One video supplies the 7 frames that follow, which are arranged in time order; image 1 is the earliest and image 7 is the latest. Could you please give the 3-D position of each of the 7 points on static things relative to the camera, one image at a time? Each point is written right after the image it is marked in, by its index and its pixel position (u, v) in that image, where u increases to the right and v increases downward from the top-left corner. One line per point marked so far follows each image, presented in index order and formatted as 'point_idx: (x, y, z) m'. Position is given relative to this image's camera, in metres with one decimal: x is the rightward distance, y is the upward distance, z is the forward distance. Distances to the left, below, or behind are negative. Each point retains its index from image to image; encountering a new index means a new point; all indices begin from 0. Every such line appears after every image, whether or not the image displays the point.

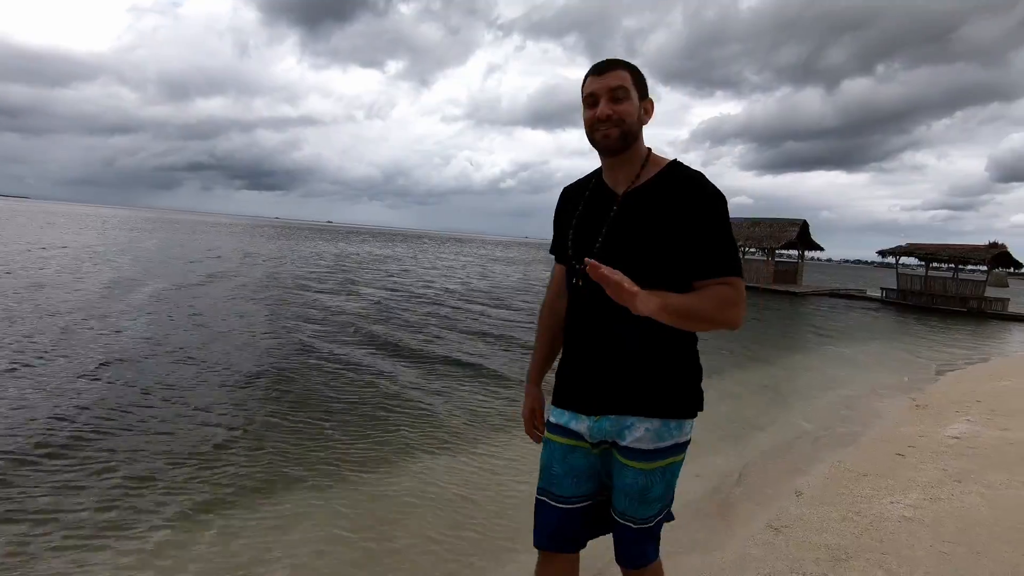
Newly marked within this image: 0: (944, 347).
0: (+13.2, -1.8, +16.8) m
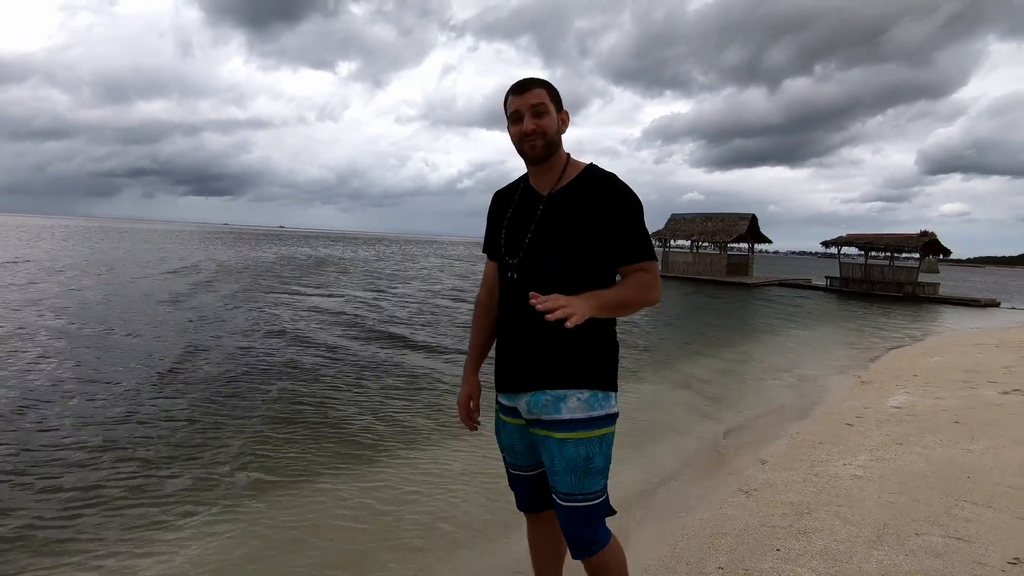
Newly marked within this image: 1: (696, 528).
0: (+12.2, -1.3, +18.1) m
1: (+1.6, -2.1, +4.8) m
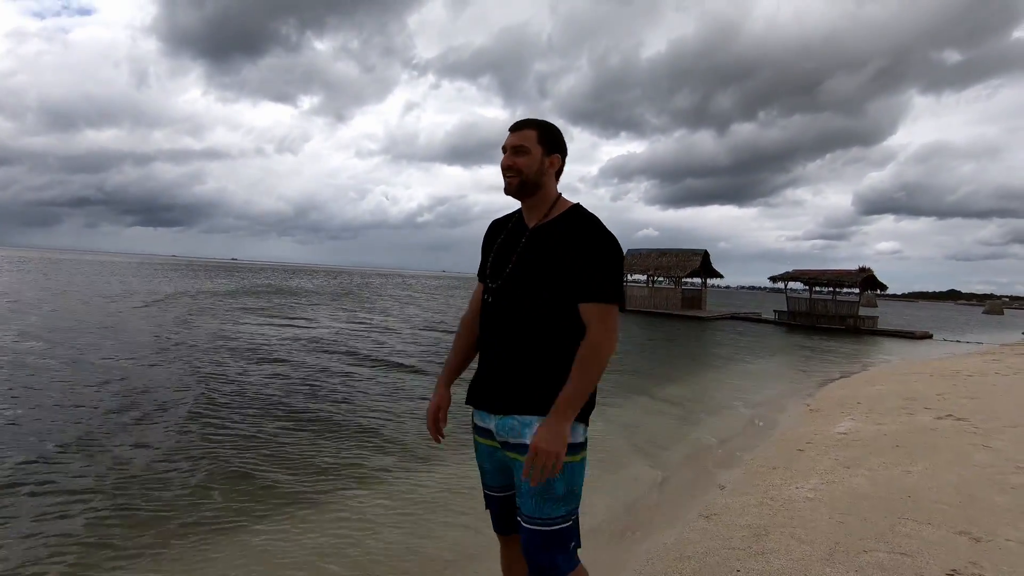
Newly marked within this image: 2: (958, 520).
0: (+10.9, -2.5, +19.0) m
1: (+1.3, -2.3, +4.9) m
2: (+4.2, -2.2, +5.2) m
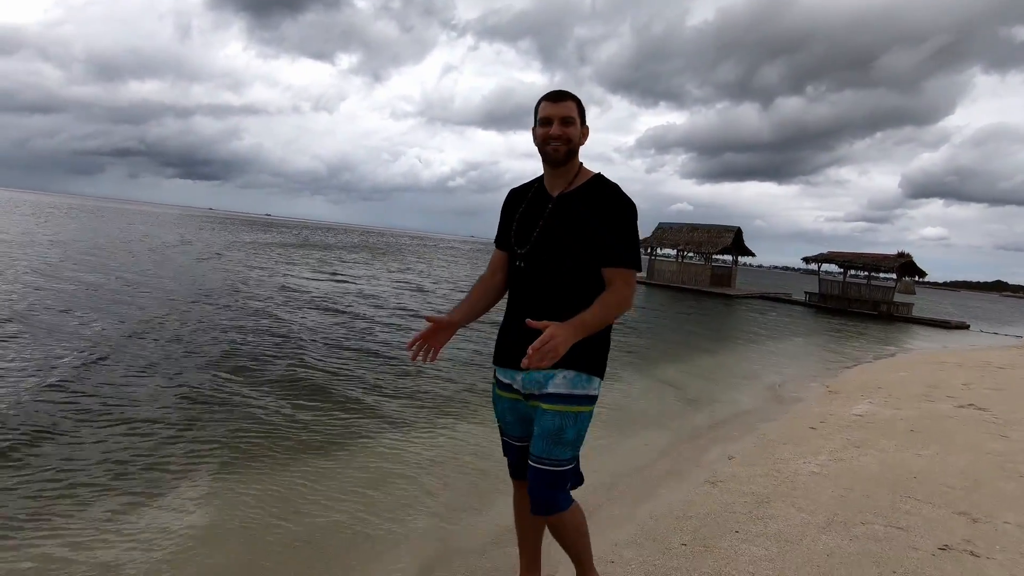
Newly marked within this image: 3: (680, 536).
0: (+11.7, -1.9, +18.8) m
1: (+1.4, -2.1, +5.2) m
2: (+4.3, -2.1, +5.3) m
3: (+1.4, -2.1, +4.6) m
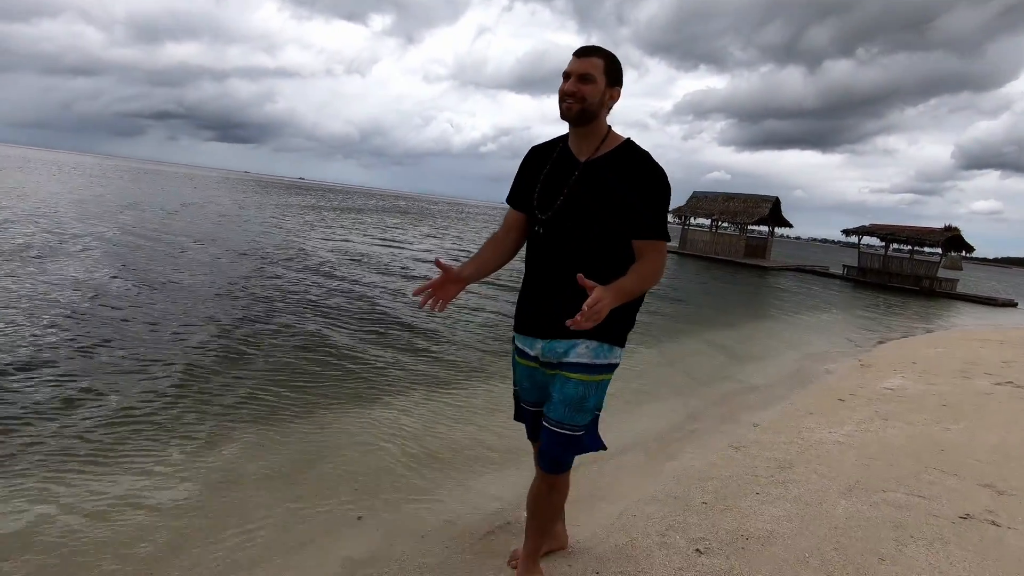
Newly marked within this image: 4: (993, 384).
0: (+12.7, -1.0, +18.4) m
1: (+1.7, -1.8, +5.3) m
2: (+4.6, -1.8, +5.4) m
3: (+1.6, -1.8, +4.8) m
4: (+7.9, -1.6, +9.1) m
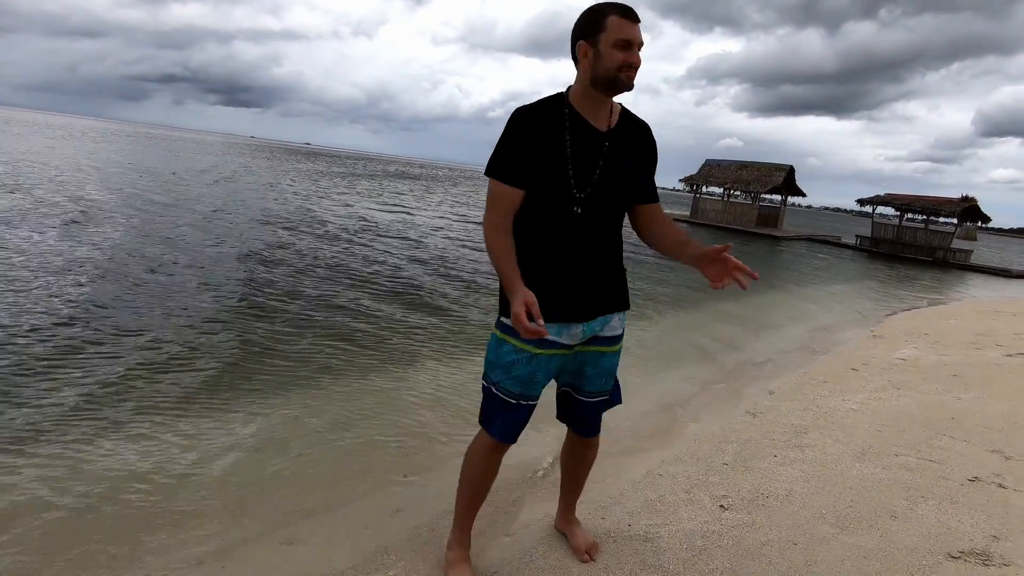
0: (+13.2, -0.1, +18.5) m
1: (+2.0, -1.5, +5.6) m
2: (+4.9, -1.6, +5.6) m
3: (+1.9, -1.6, +5.1) m
4: (+8.3, -1.1, +9.3) m
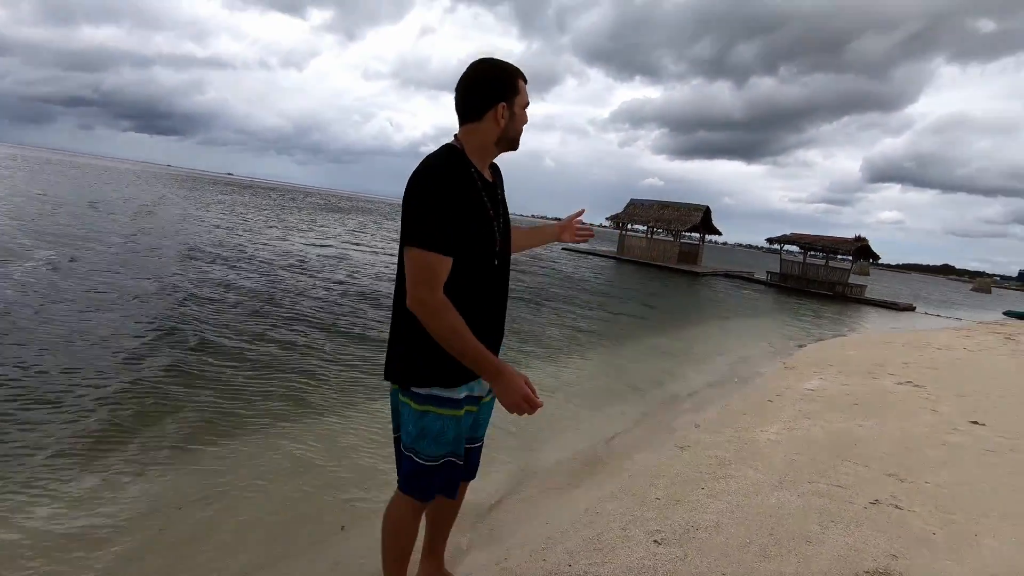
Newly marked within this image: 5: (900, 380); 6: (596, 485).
0: (+10.9, -1.3, +20.0) m
1: (+1.4, -1.9, +5.9) m
2: (+4.2, -2.0, +6.2) m
3: (+1.4, -2.0, +5.3) m
4: (+7.1, -1.8, +10.3) m
5: (+7.4, -1.8, +10.5) m
6: (+0.9, -2.0, +5.5) m
